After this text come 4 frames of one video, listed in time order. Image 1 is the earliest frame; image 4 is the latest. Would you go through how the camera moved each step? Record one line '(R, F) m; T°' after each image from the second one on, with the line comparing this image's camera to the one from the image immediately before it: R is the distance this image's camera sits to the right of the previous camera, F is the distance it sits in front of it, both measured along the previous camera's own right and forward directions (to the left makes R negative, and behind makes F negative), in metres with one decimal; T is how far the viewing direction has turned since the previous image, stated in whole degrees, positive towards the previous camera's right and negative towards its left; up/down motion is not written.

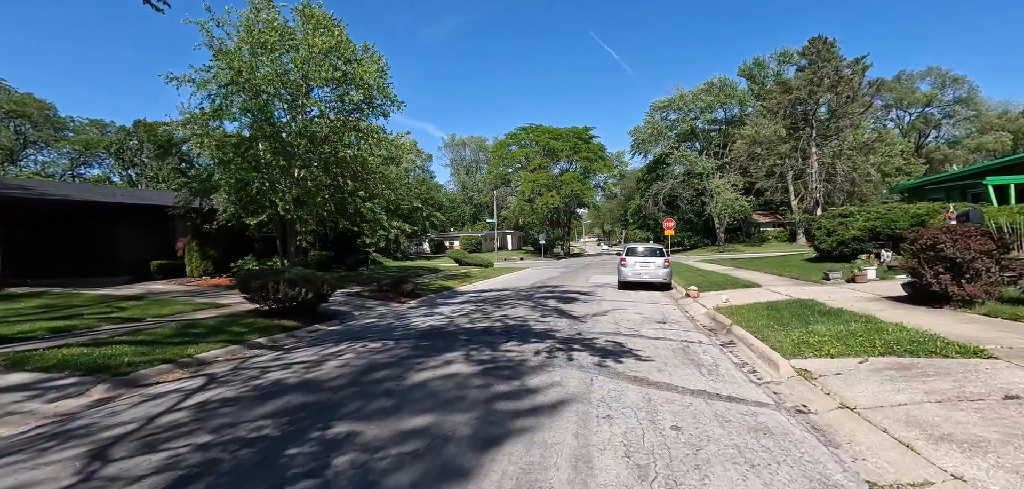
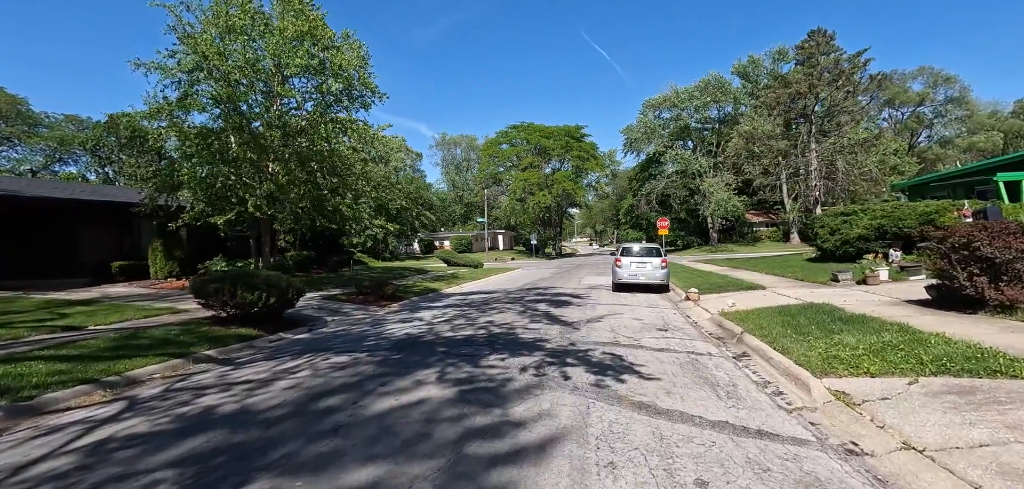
(+0.1, +1.1) m; +1°
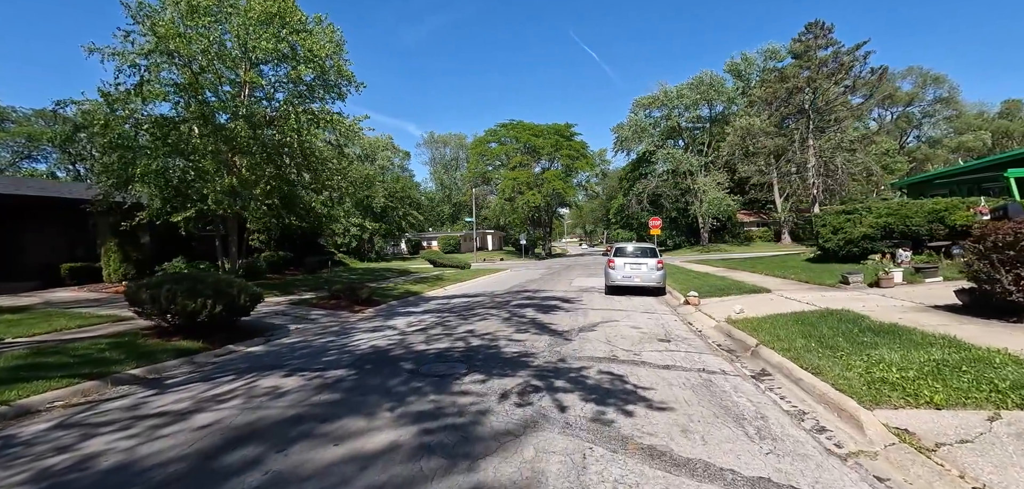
(+0.1, +1.2) m; +1°
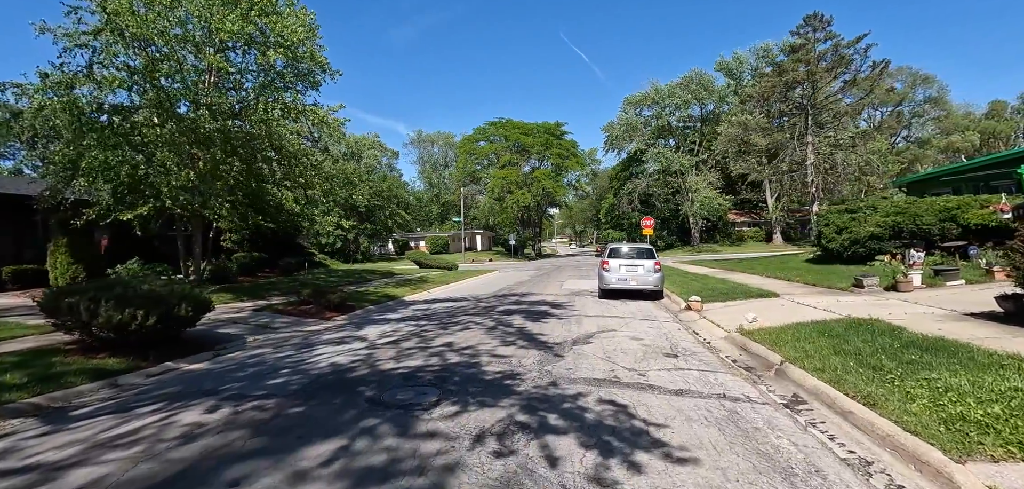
(+0.1, +1.2) m; +1°
